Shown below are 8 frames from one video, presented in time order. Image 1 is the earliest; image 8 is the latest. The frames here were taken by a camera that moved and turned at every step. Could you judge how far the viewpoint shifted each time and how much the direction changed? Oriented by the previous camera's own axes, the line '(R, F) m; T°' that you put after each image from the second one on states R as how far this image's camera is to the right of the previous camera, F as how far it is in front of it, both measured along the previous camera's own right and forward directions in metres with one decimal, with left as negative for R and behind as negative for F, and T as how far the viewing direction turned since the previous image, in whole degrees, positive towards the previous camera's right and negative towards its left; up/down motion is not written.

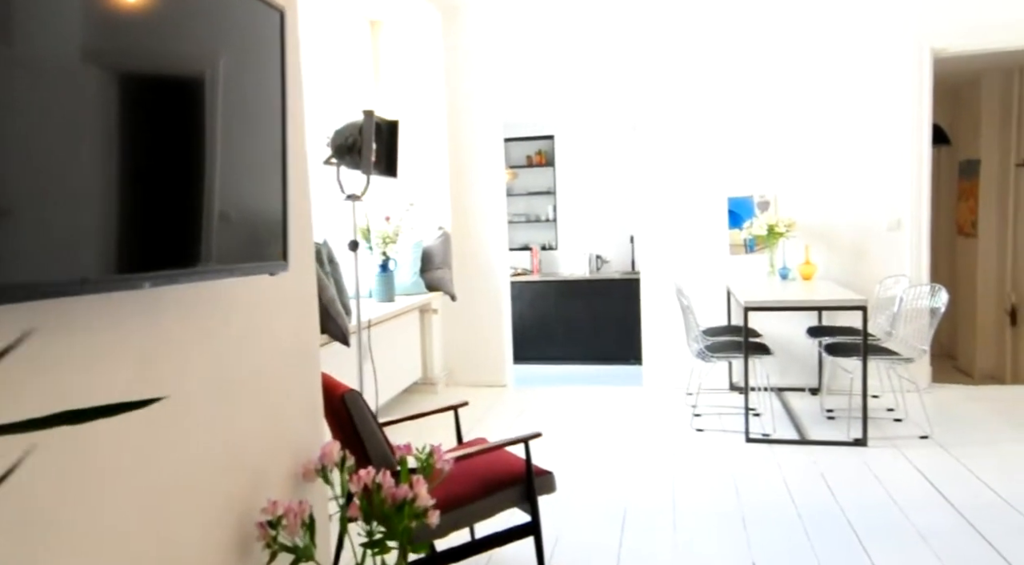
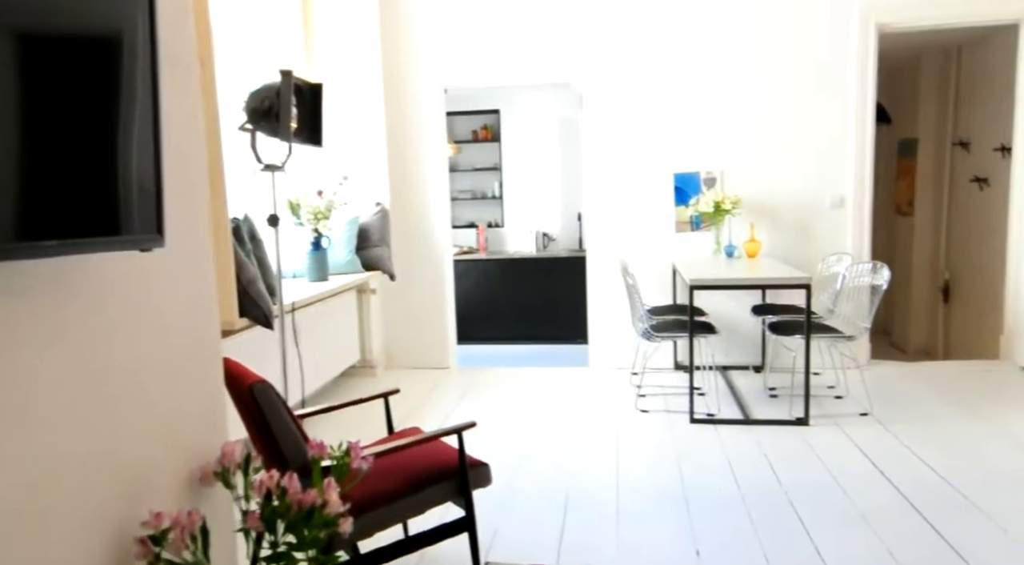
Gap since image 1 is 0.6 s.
(+0.1, +0.2) m; +4°
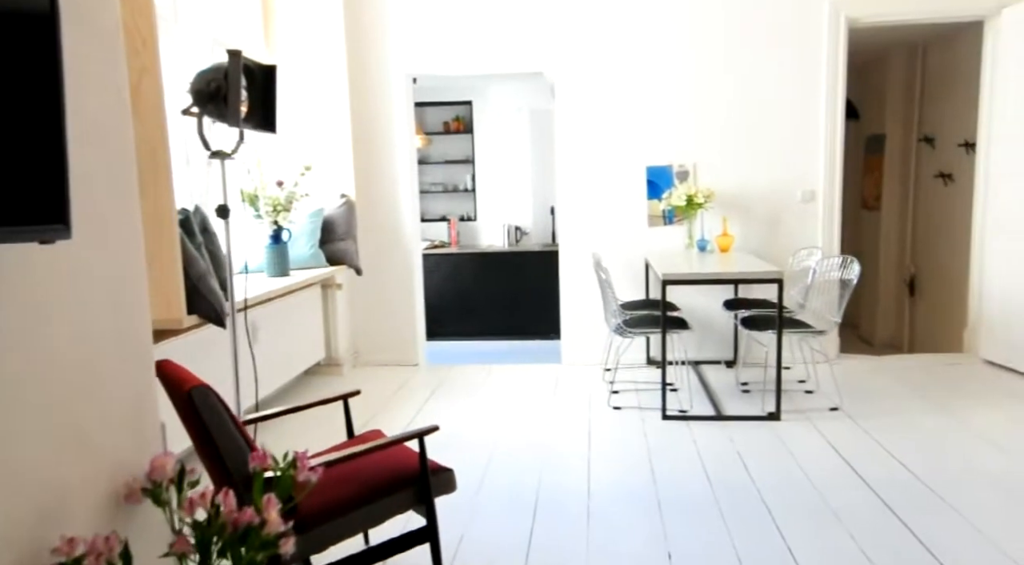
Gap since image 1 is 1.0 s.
(0.0, +0.1) m; +2°
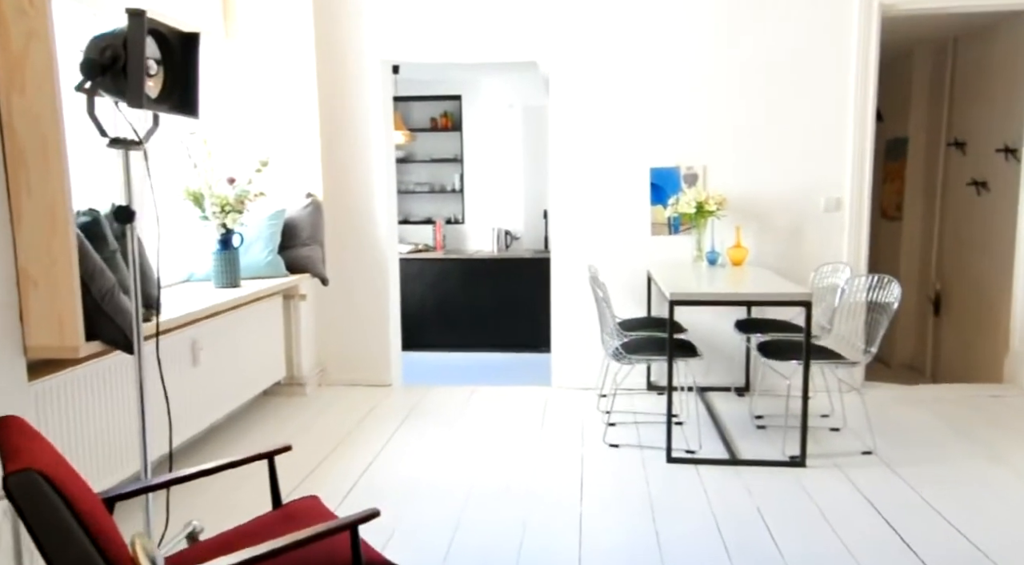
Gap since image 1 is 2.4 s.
(0.0, +0.5) m; 0°
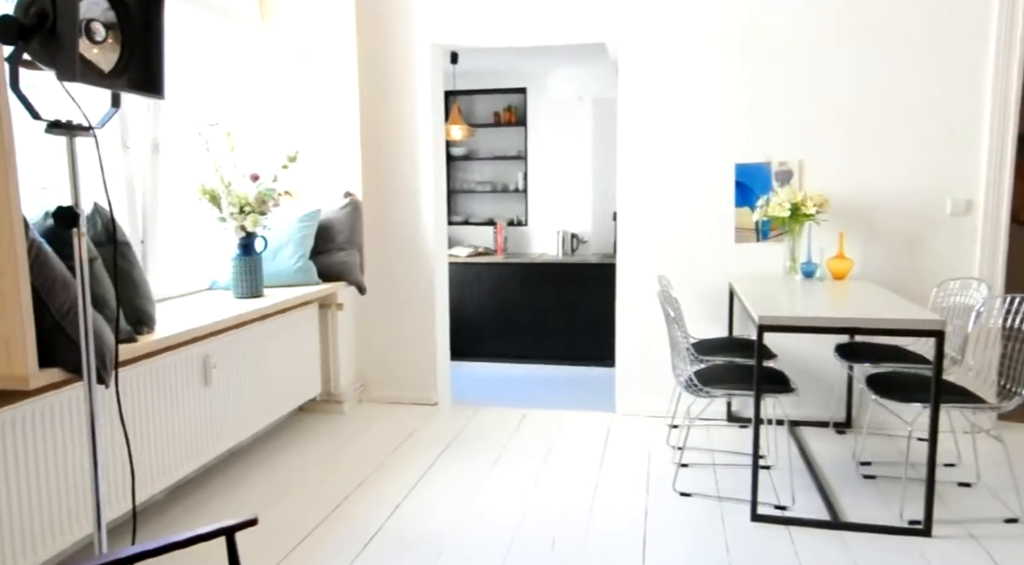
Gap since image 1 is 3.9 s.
(+0.1, +0.5) m; -6°
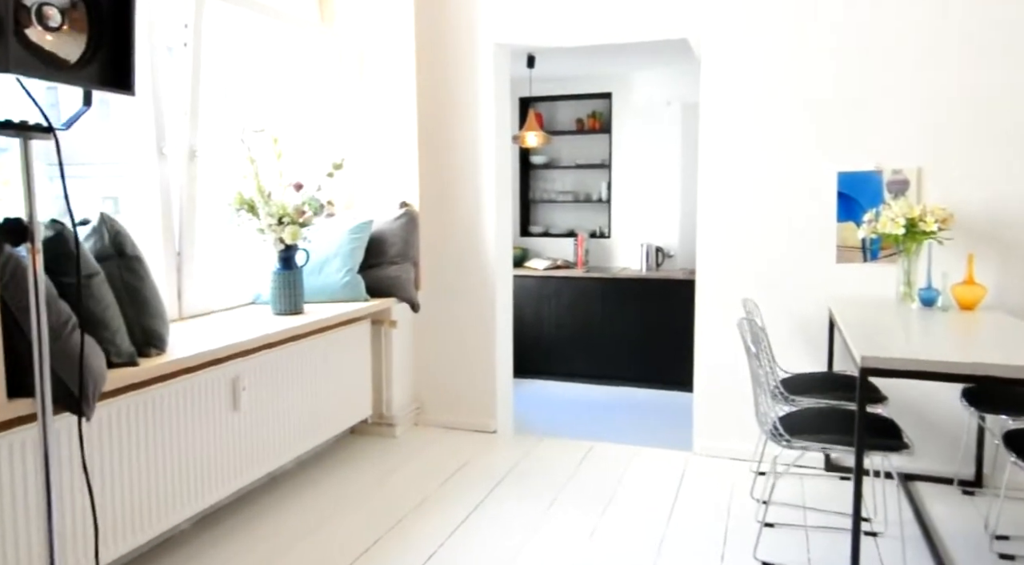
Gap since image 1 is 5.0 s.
(+0.1, +0.4) m; -7°
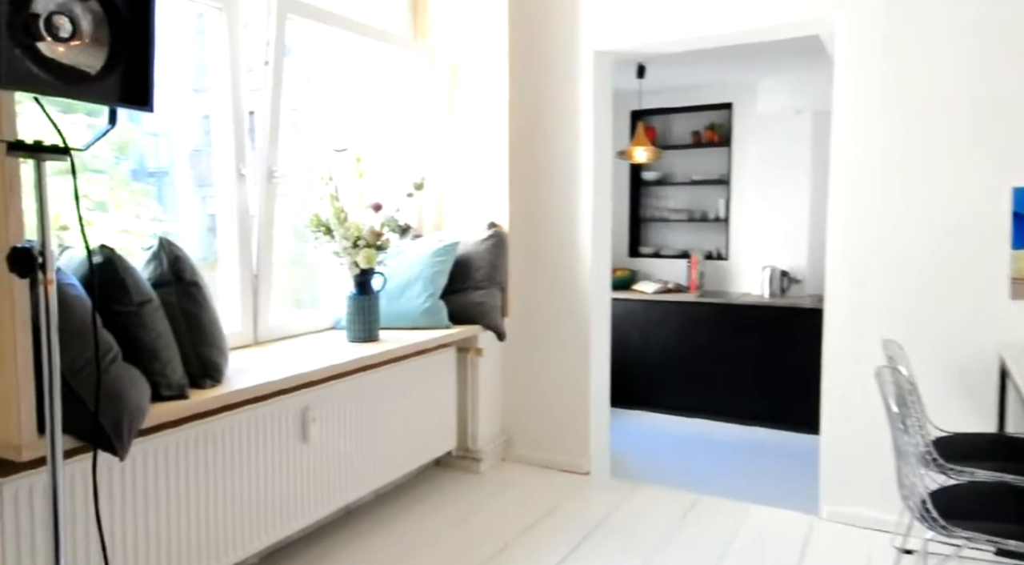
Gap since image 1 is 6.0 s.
(+0.1, +0.3) m; -9°
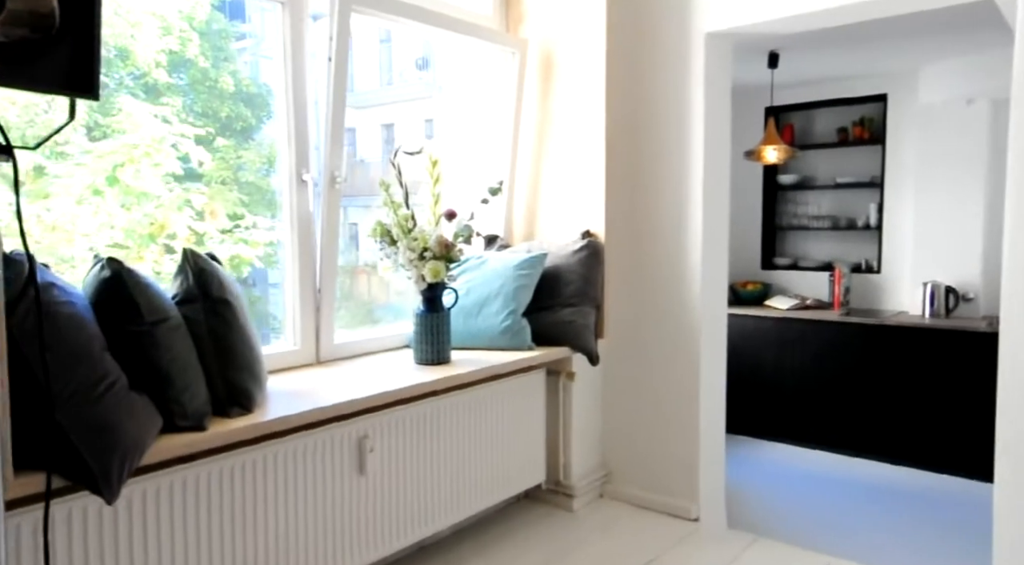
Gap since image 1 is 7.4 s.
(+0.2, +0.4) m; -11°
